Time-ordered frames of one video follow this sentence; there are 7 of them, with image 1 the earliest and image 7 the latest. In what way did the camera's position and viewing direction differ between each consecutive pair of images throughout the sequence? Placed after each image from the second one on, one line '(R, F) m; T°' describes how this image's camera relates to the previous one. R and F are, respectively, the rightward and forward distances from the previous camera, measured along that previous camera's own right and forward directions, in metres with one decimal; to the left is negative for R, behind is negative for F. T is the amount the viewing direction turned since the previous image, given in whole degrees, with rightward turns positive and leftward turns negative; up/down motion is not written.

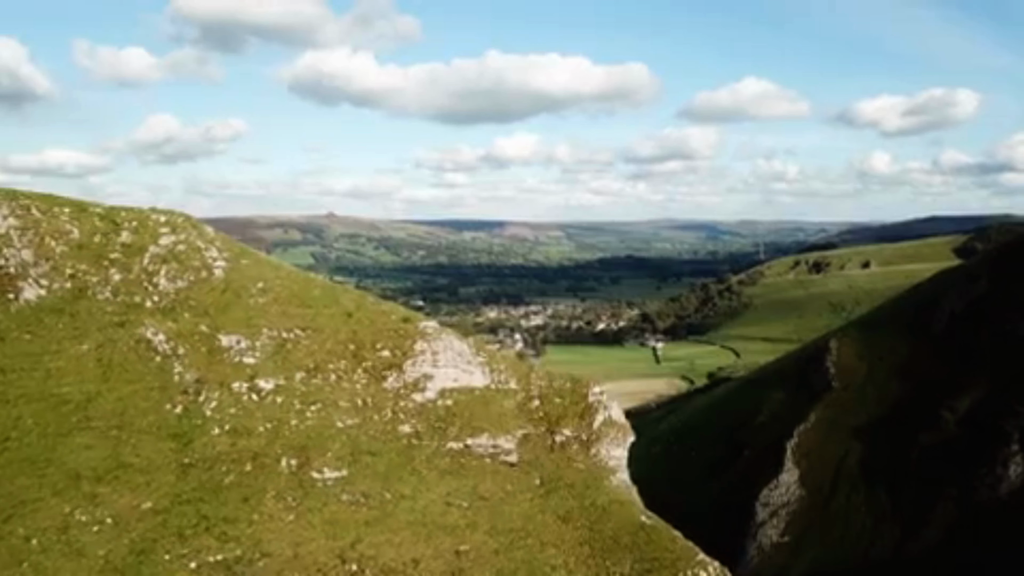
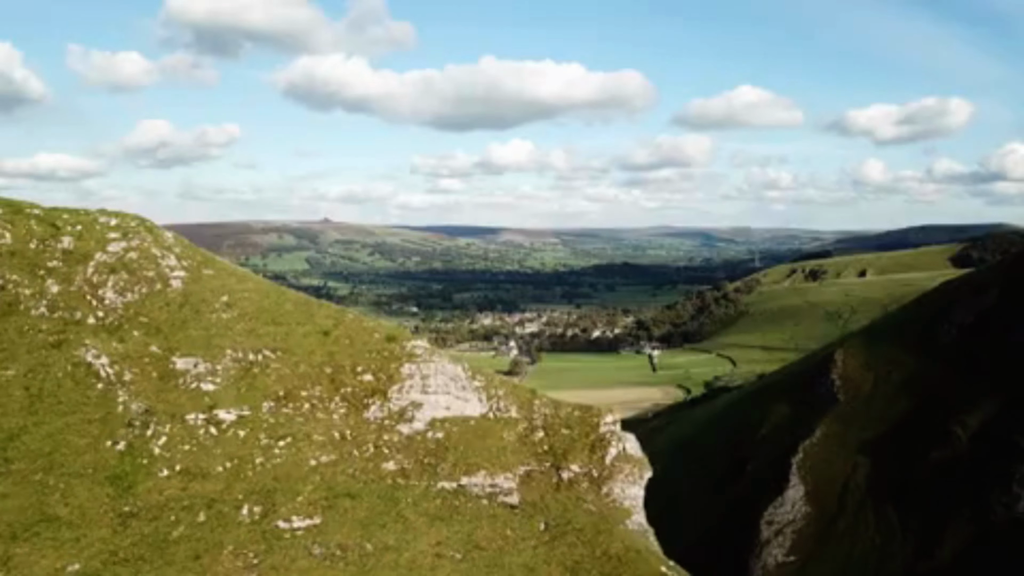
(-0.1, +2.4) m; 0°
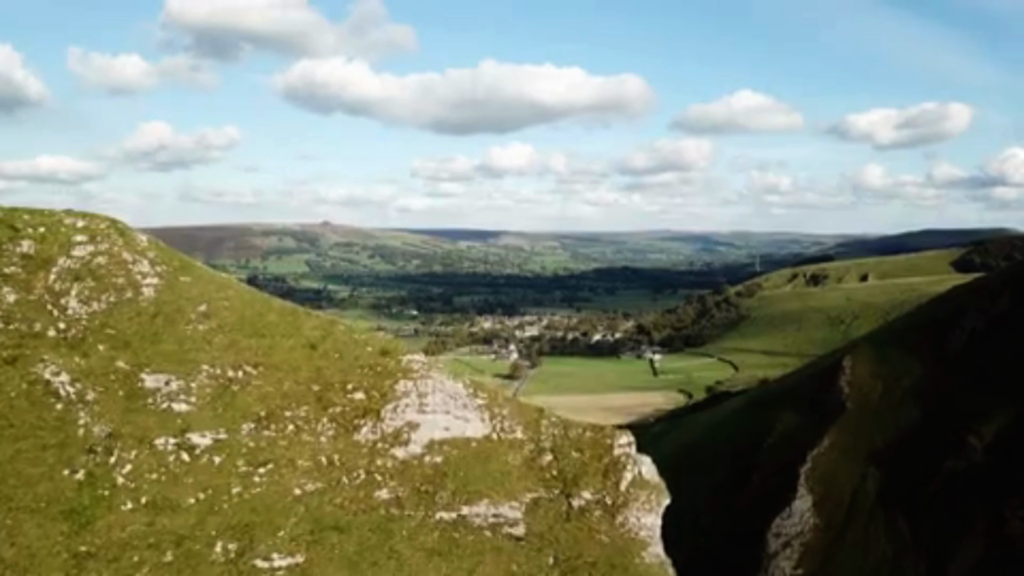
(-0.1, +1.5) m; 0°
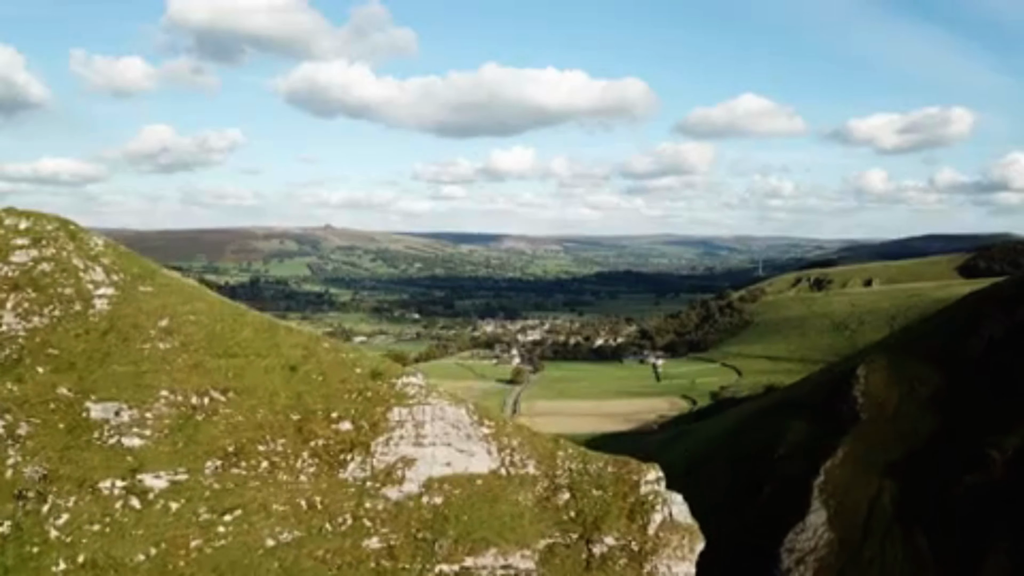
(-0.2, +2.1) m; 0°
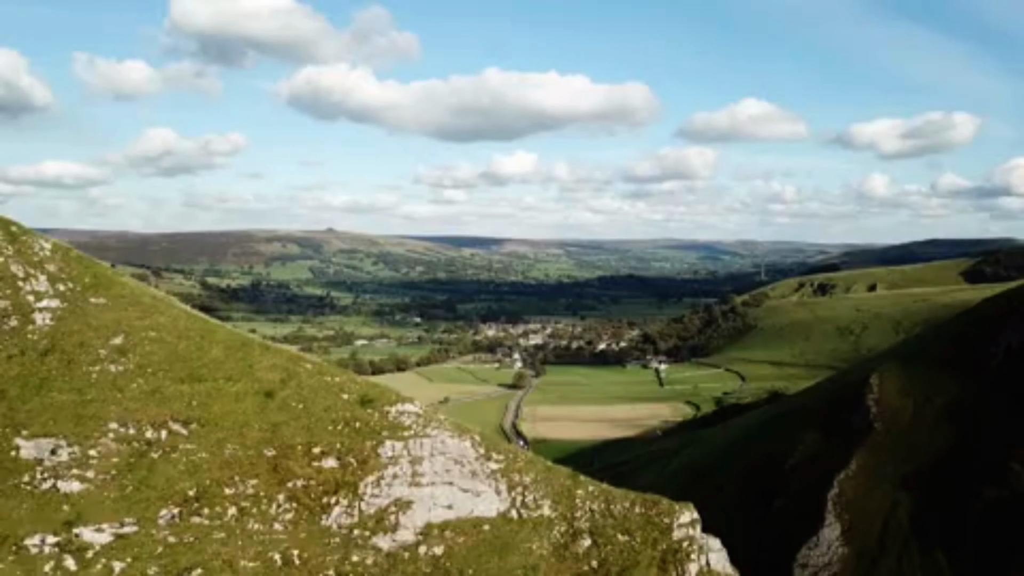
(-0.2, +1.9) m; 0°
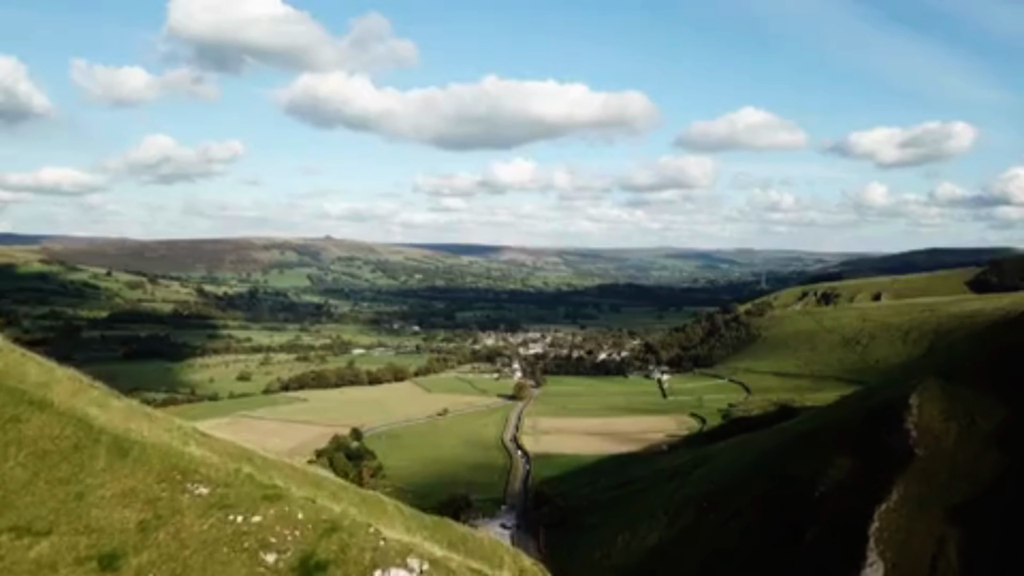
(-0.6, +5.6) m; 0°
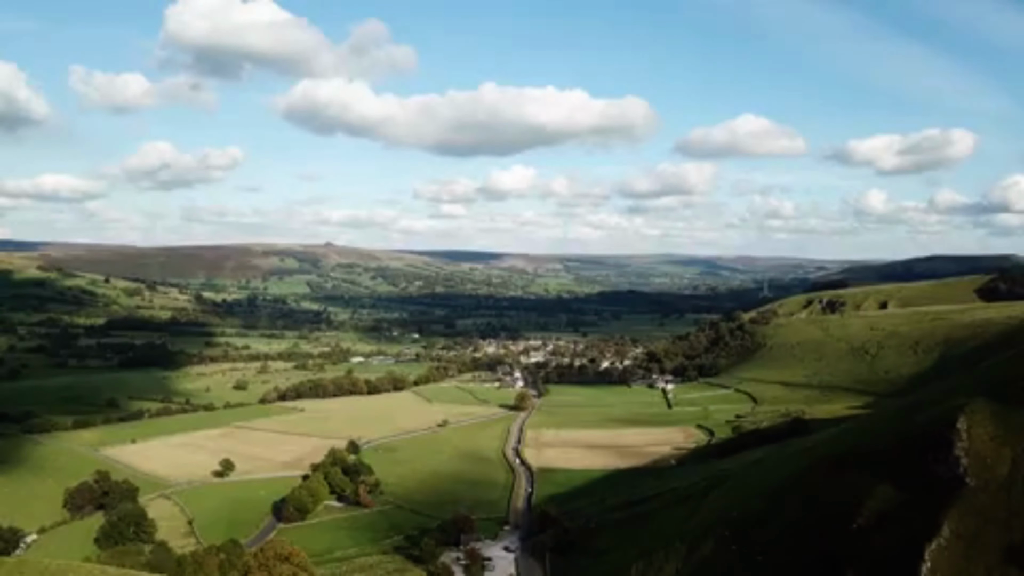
(-0.6, +5.6) m; 0°
